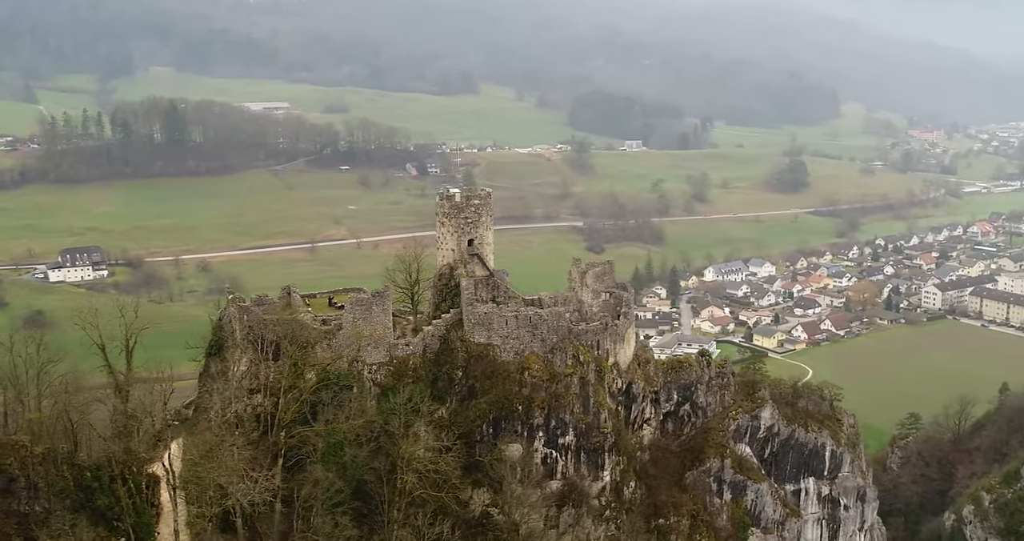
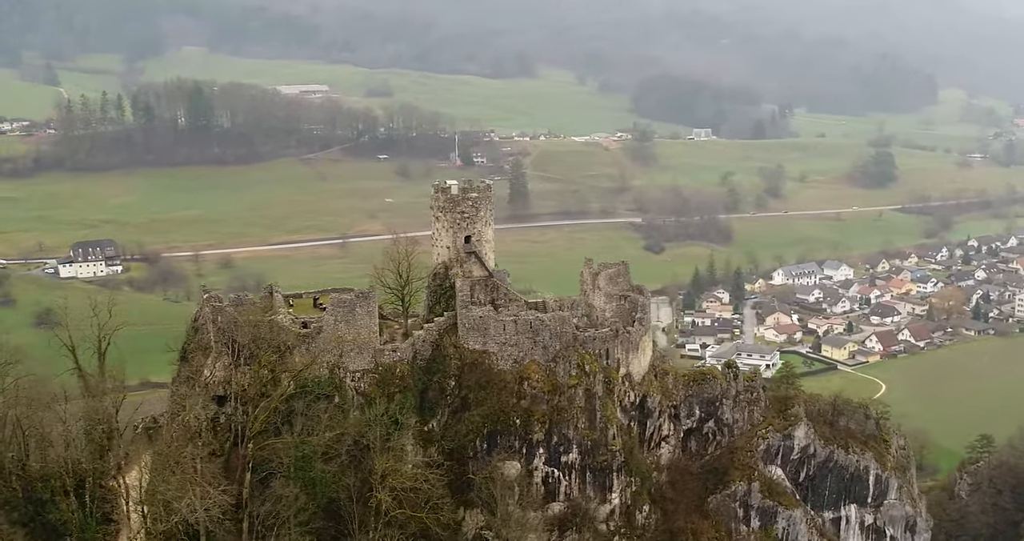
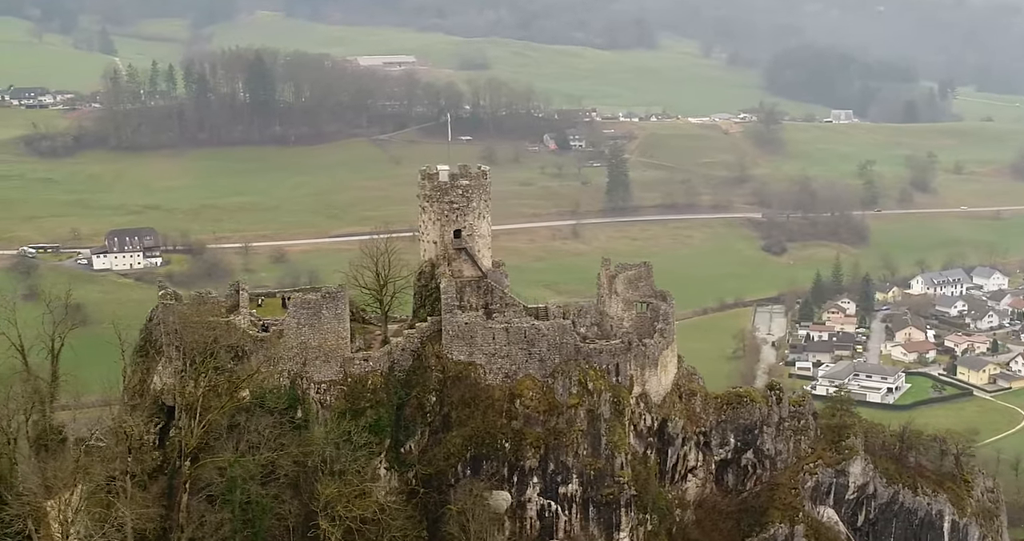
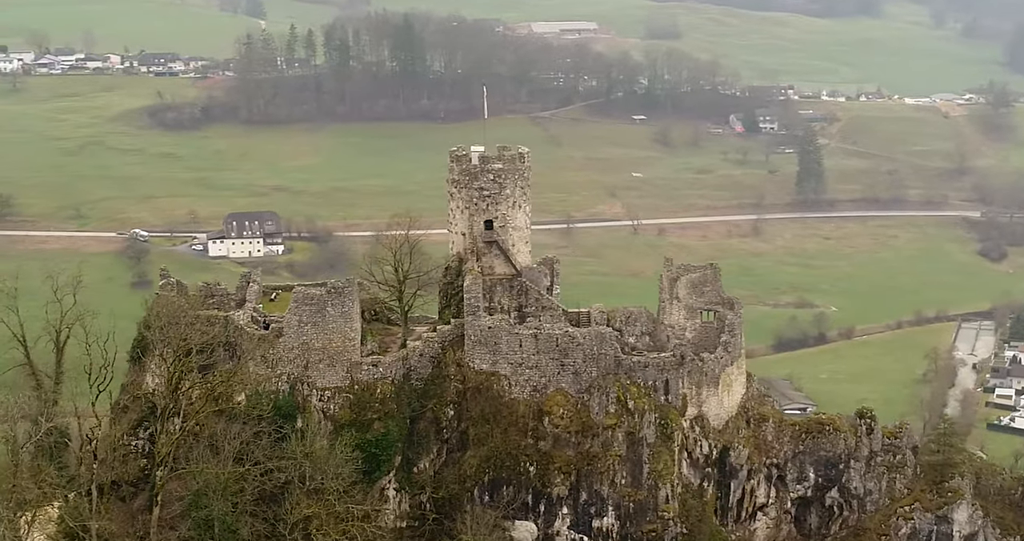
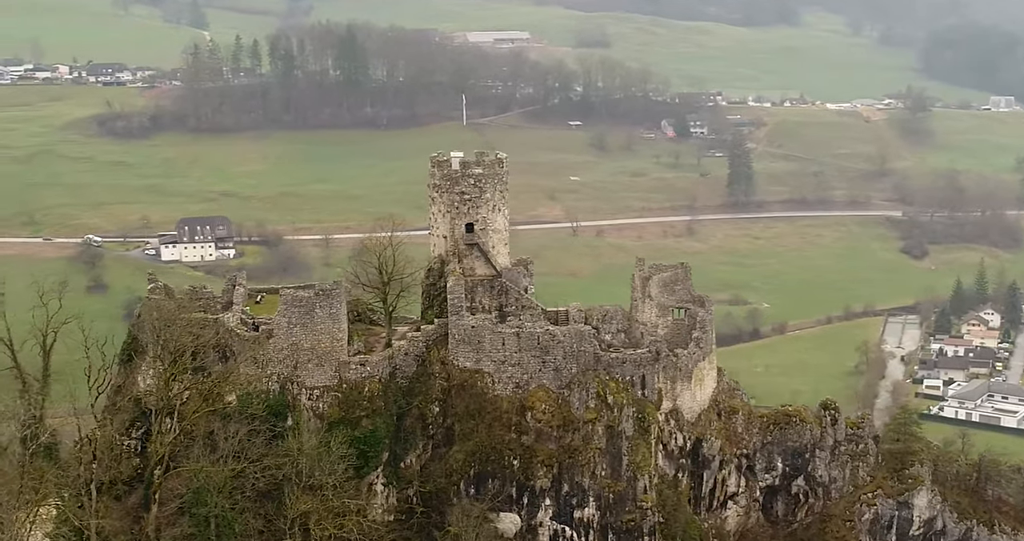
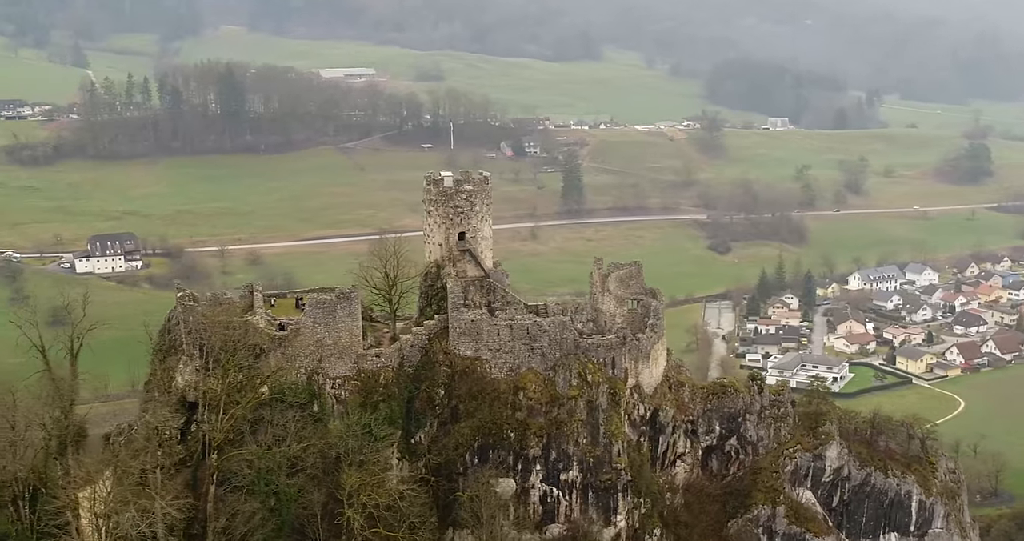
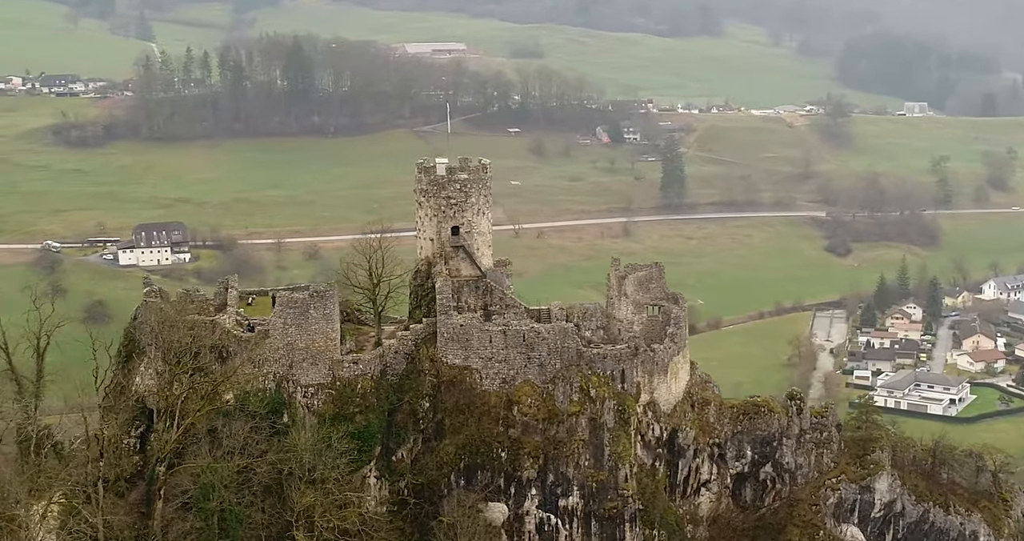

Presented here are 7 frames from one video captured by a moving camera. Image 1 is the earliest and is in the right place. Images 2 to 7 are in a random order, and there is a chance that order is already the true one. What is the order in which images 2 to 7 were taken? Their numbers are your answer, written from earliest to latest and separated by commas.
2, 6, 3, 7, 5, 4
